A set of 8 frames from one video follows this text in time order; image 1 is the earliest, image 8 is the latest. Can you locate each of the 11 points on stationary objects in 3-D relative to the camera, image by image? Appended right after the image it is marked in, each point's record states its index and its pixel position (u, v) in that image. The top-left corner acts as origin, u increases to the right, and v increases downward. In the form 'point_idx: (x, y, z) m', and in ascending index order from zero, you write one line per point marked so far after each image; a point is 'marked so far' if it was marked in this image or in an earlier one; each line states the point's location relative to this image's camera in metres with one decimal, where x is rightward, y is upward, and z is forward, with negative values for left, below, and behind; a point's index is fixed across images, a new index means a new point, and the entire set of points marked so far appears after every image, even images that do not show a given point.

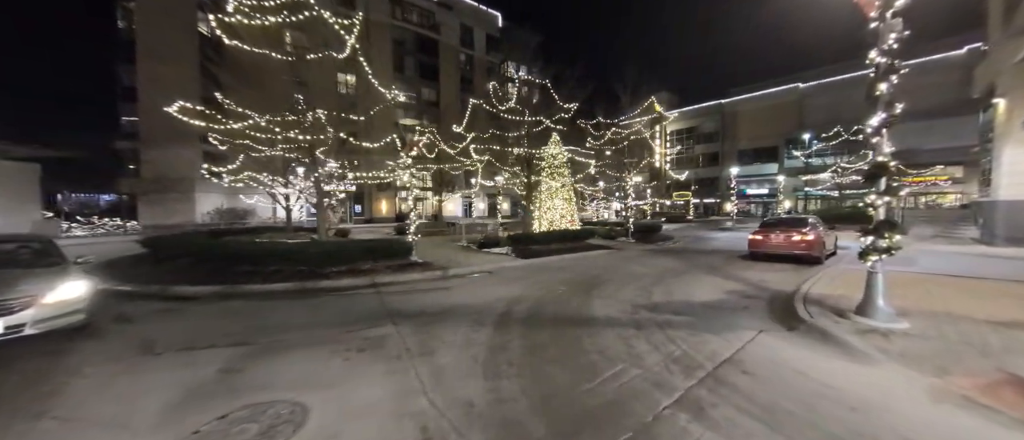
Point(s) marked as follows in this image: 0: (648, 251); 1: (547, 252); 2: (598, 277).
0: (+6.3, -1.4, +15.2) m
1: (+1.4, -1.2, +13.4) m
2: (+2.2, -1.5, +8.8) m
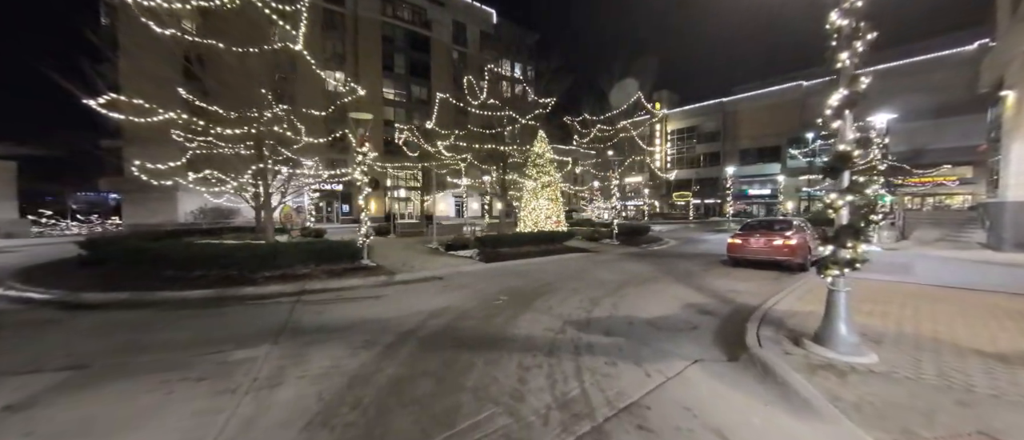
0: (+5.1, -1.4, +14.3) m
1: (+0.2, -1.2, +12.6) m
2: (+0.9, -1.6, +8.0) m
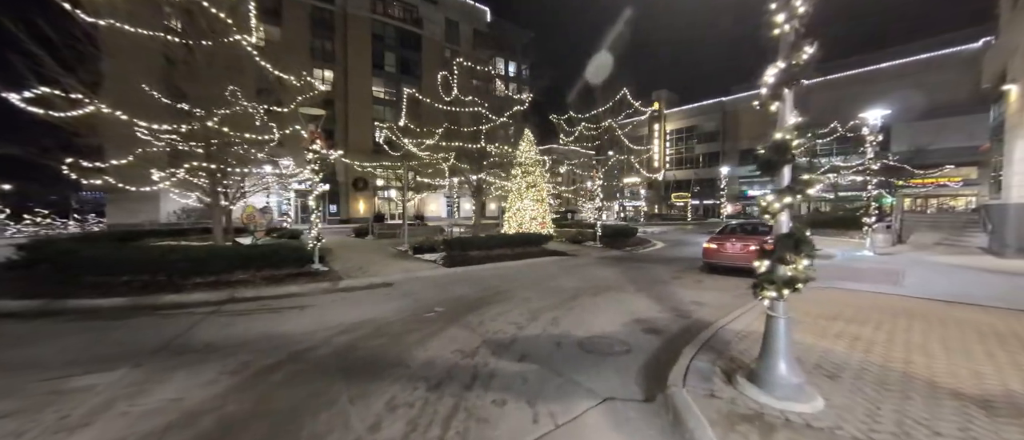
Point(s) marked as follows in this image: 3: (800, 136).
0: (+4.0, -1.5, +13.6) m
1: (-1.0, -1.3, +11.9) m
2: (-0.3, -1.6, +7.3) m
3: (+2.3, +0.7, +2.6) m
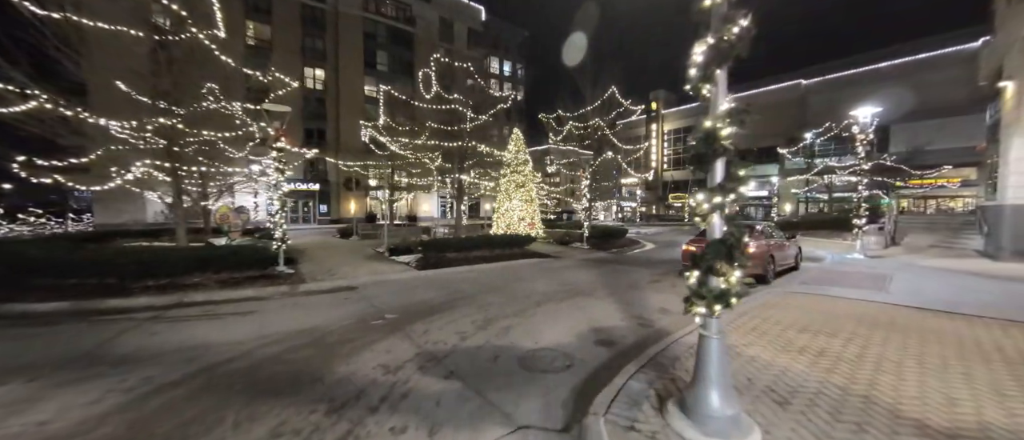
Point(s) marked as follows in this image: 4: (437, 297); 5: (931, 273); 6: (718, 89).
0: (+3.2, -1.5, +13.2) m
1: (-1.7, -1.3, +11.5) m
2: (-1.0, -1.6, +6.9) m
3: (+1.5, +0.6, +2.3) m
4: (-1.6, -1.6, +7.2) m
5: (+10.7, -1.4, +8.6) m
6: (+1.4, +0.9, +2.3) m
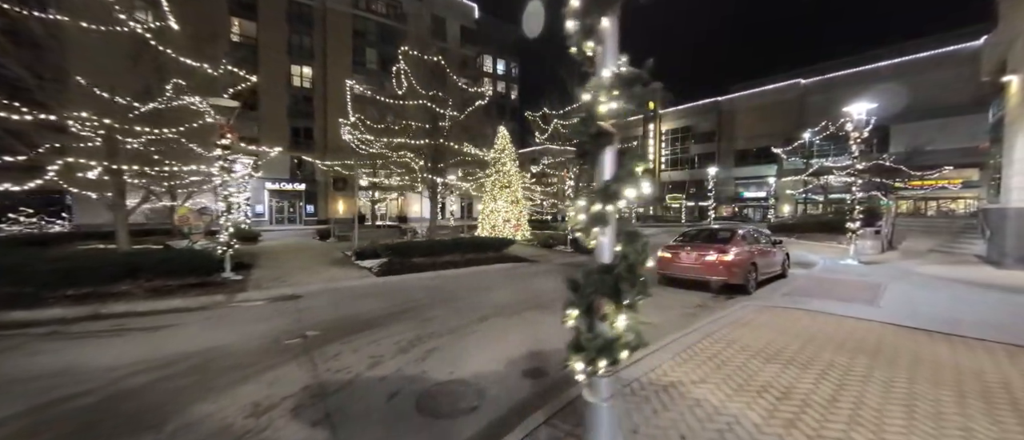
0: (+2.3, -1.6, +12.5) m
1: (-2.6, -1.4, +10.8) m
2: (-2.0, -1.7, +6.2) m
3: (+0.6, +0.6, +1.6) m
4: (-2.6, -1.7, +6.5) m
5: (+9.8, -1.5, +7.9) m
6: (+0.5, +0.8, +1.6) m
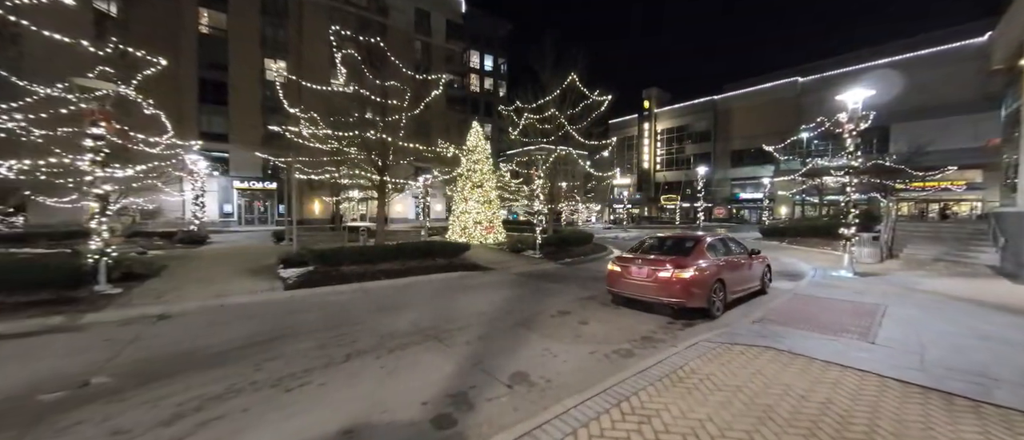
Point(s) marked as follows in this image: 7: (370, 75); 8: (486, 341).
0: (+0.7, -1.7, +11.1) m
1: (-4.2, -1.5, +9.5) m
2: (-3.5, -1.8, +4.8) m
3: (-1.0, +0.5, +0.2) m
4: (-4.1, -1.8, +5.1) m
5: (+8.2, -1.6, +6.5) m
6: (-1.1, +0.7, +0.2) m
7: (-6.2, +6.3, +14.5) m
8: (-0.2, -1.7, +4.8) m
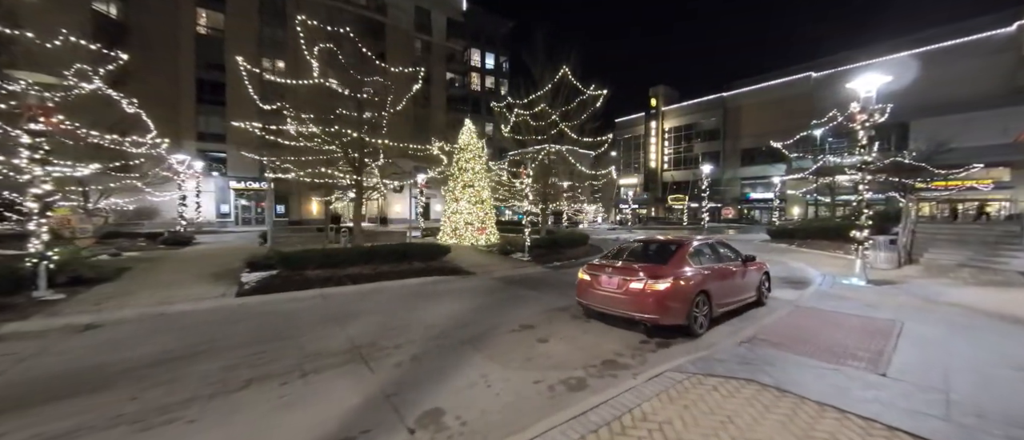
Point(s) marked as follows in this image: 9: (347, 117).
0: (+0.2, -1.8, +10.4) m
1: (-4.8, -1.5, +8.9) m
2: (-4.3, -1.8, +4.2) m
3: (-1.9, +0.5, -0.5) m
4: (-4.9, -1.8, +4.5) m
5: (+7.5, -1.6, +5.6) m
6: (-1.9, +0.7, -0.4) m
7: (-6.7, +6.2, +14.0) m
8: (-1.0, -1.8, +4.1) m
9: (-6.8, +4.3, +13.9) m
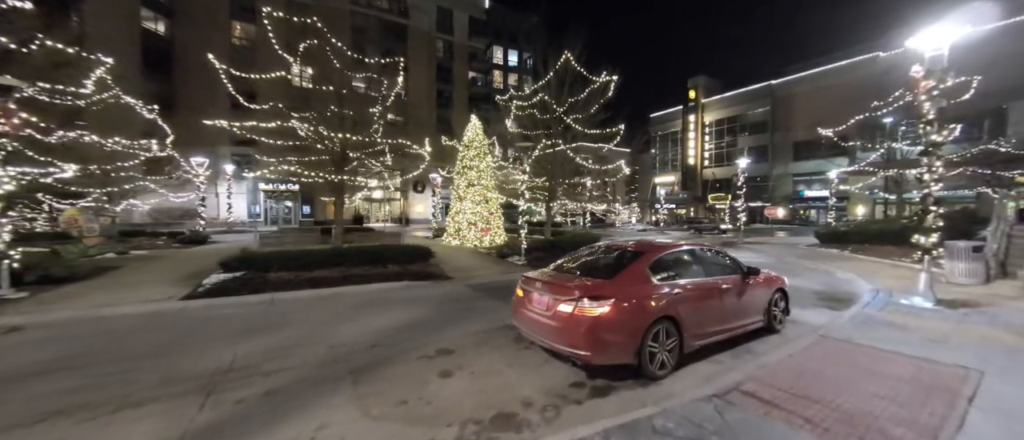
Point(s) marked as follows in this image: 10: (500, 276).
0: (-0.4, -1.8, +9.4) m
1: (-5.5, -1.5, +8.4) m
2: (-5.4, -1.8, +3.7) m
3: (-3.5, +0.5, -1.2) m
4: (-6.0, -1.8, +4.0) m
5: (+6.4, -1.6, +3.8) m
6: (-3.6, +0.8, -1.2) m
7: (-6.7, +6.2, +13.6) m
8: (-2.1, -1.7, +3.2) m
9: (-6.9, +4.3, +13.6) m
10: (-0.3, -1.7, +10.1) m
